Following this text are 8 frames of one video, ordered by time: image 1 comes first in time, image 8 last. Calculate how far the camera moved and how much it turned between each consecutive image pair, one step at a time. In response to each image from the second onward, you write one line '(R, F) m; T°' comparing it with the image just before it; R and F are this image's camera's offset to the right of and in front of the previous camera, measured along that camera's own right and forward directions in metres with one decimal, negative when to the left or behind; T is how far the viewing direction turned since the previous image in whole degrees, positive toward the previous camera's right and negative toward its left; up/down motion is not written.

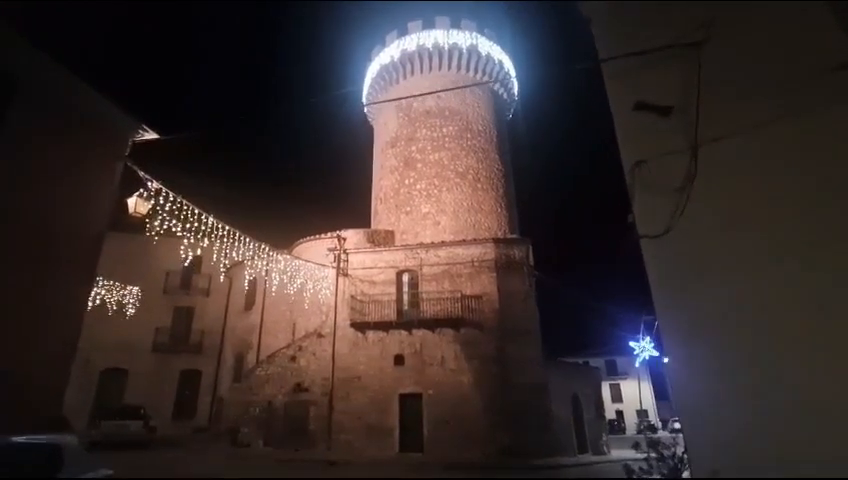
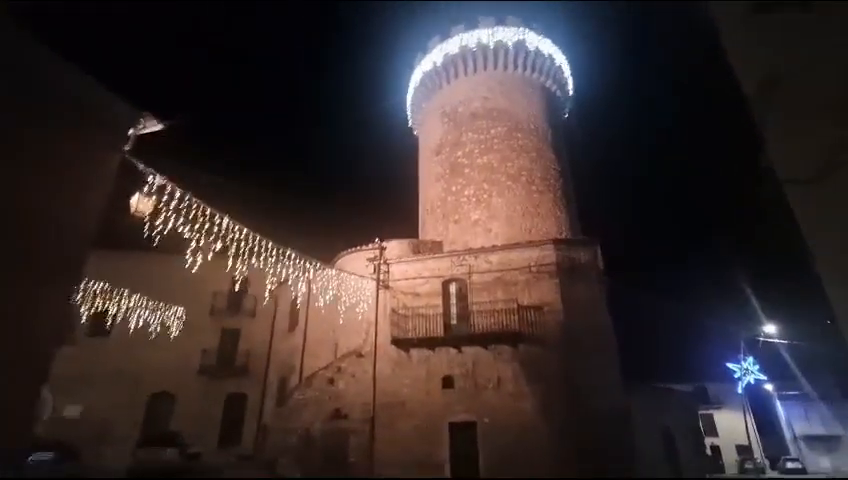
(+0.3, +2.0) m; -8°
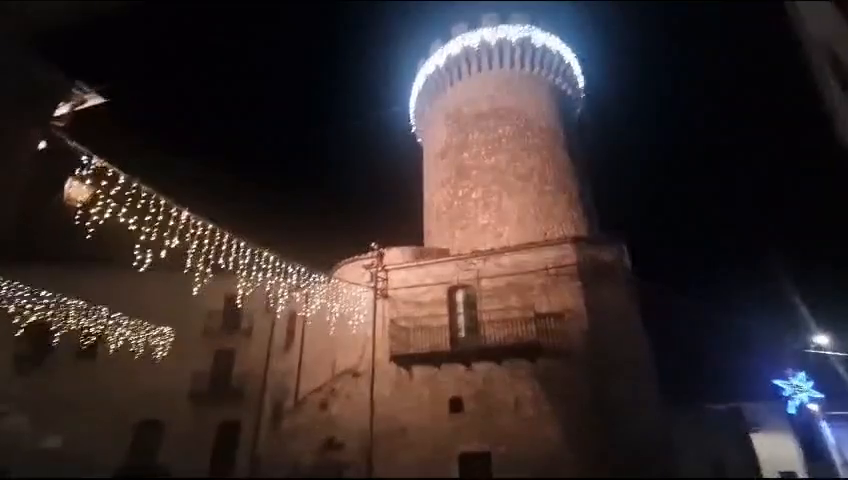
(+0.3, +1.7) m; -2°
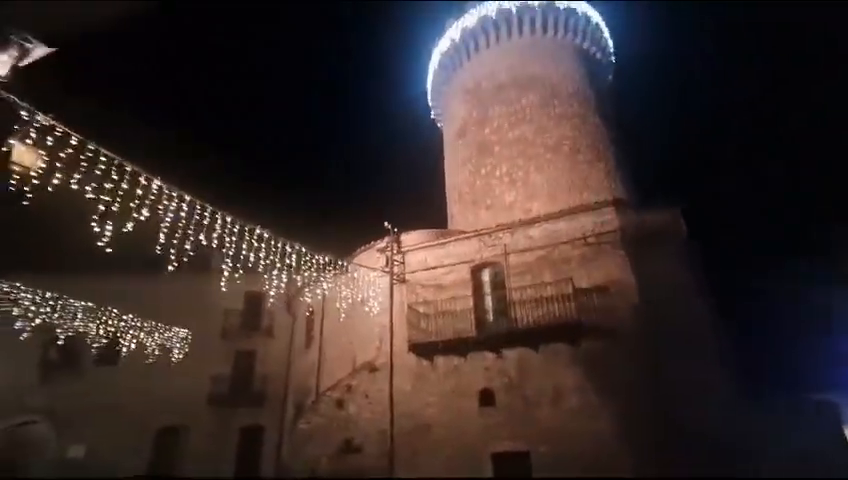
(+0.3, +1.6) m; -4°
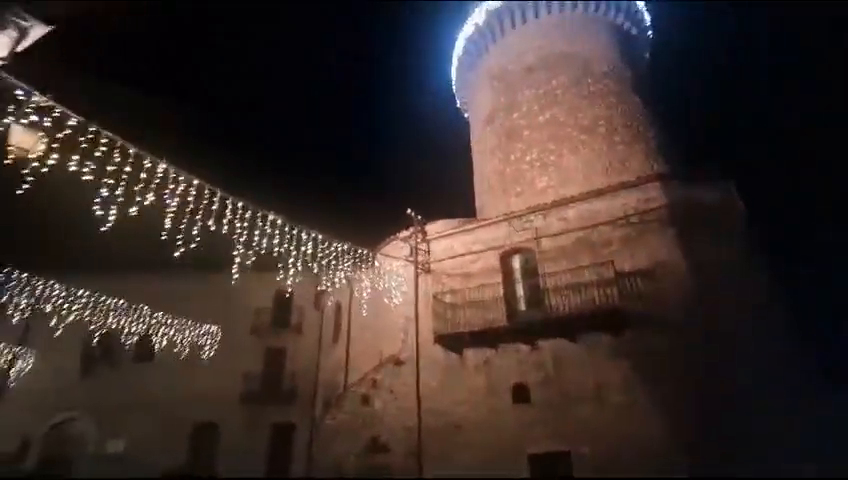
(+0.2, +0.7) m; -4°
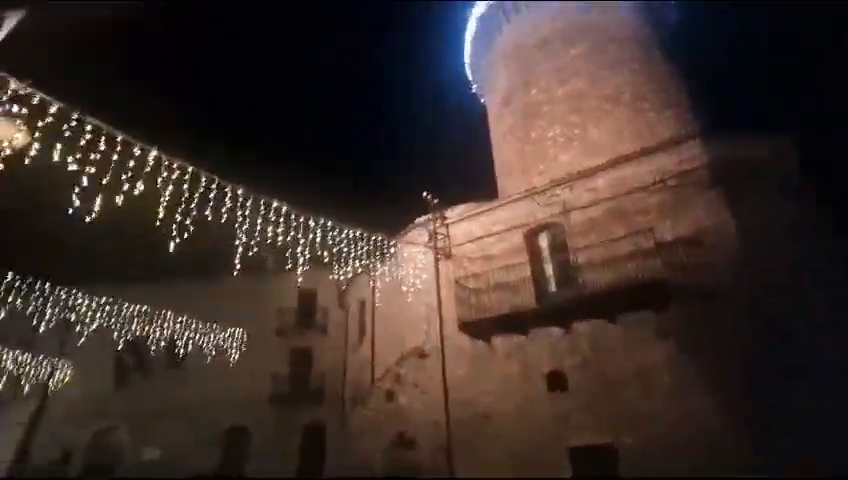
(+0.2, +0.7) m; -4°
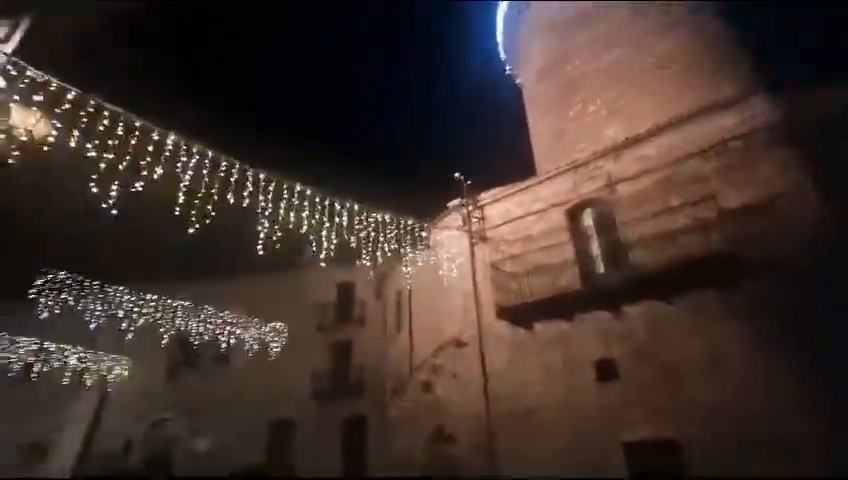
(+0.1, +0.6) m; -5°
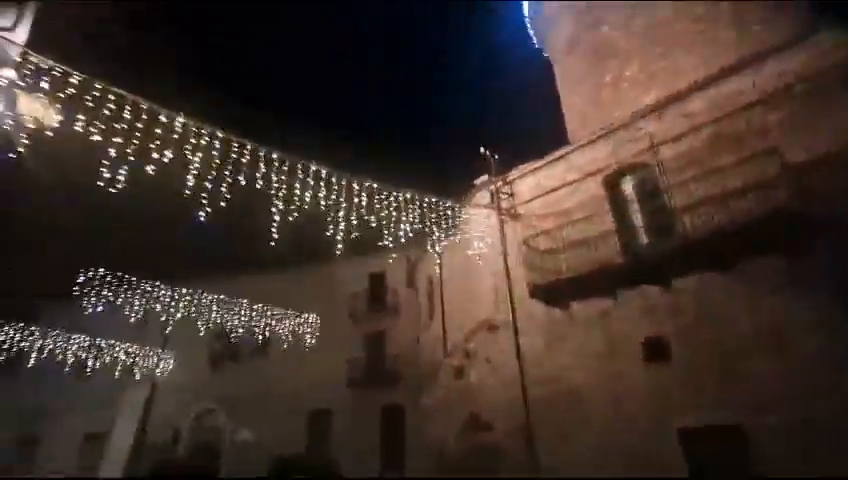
(+0.2, +0.5) m; -5°
